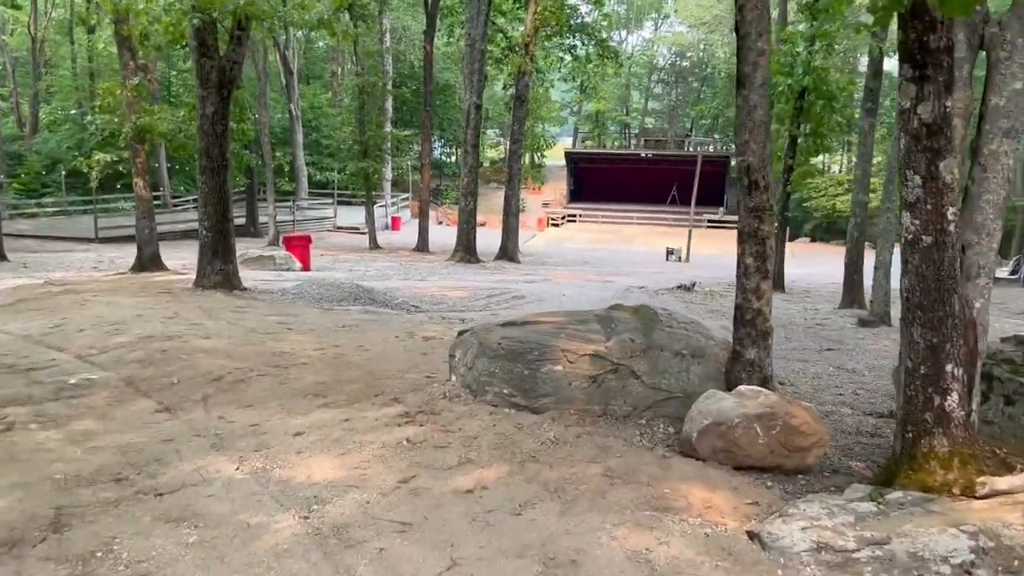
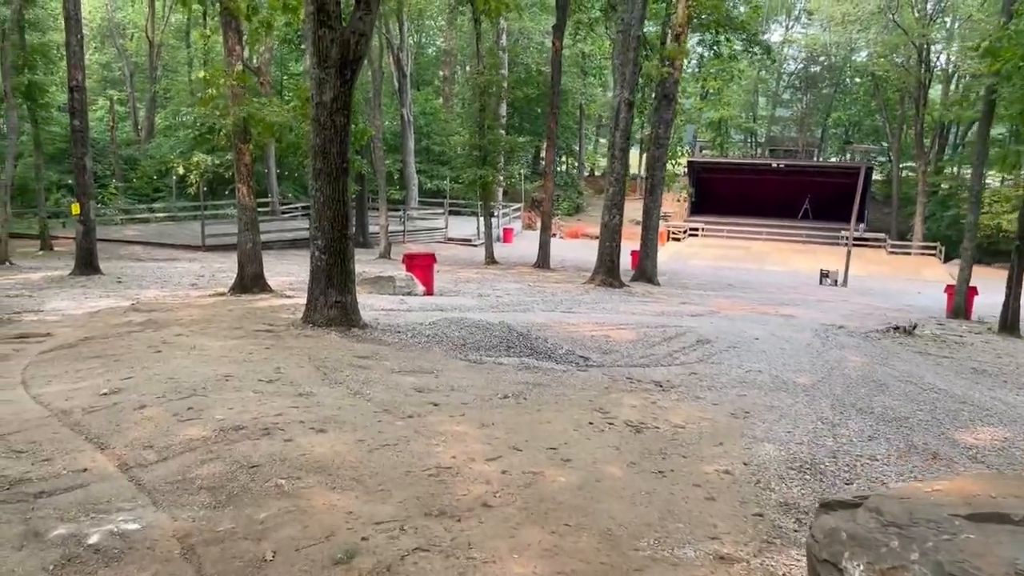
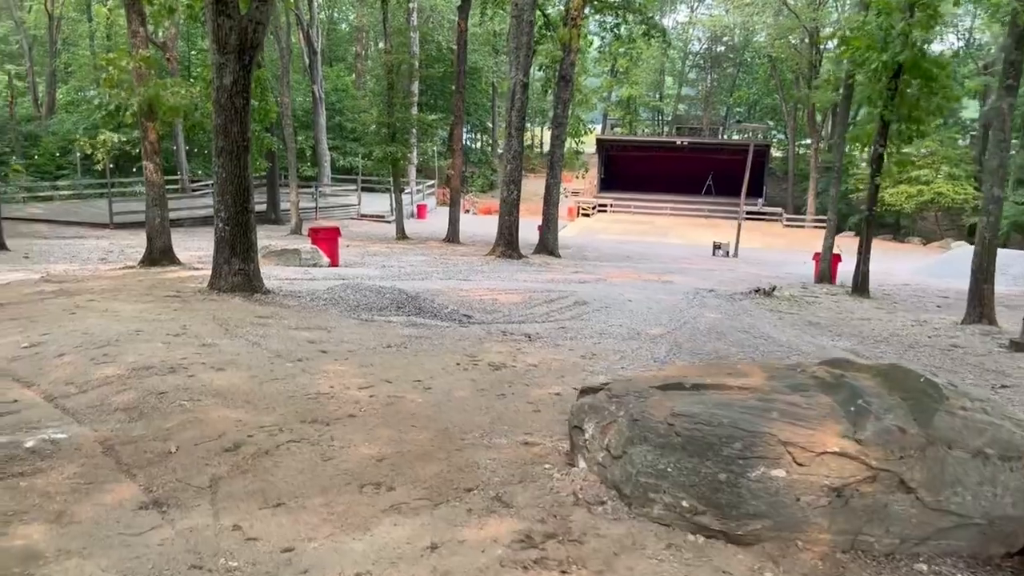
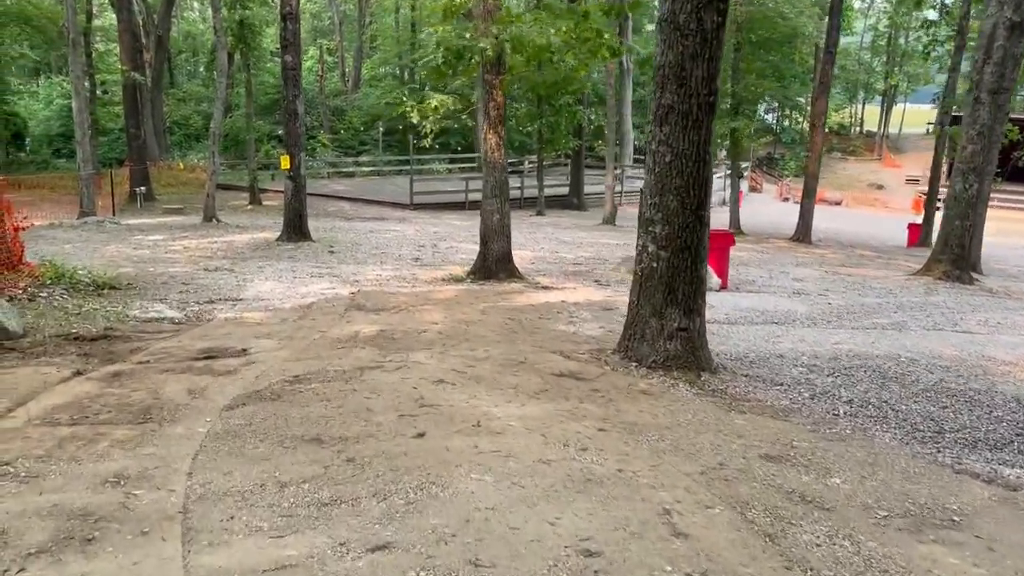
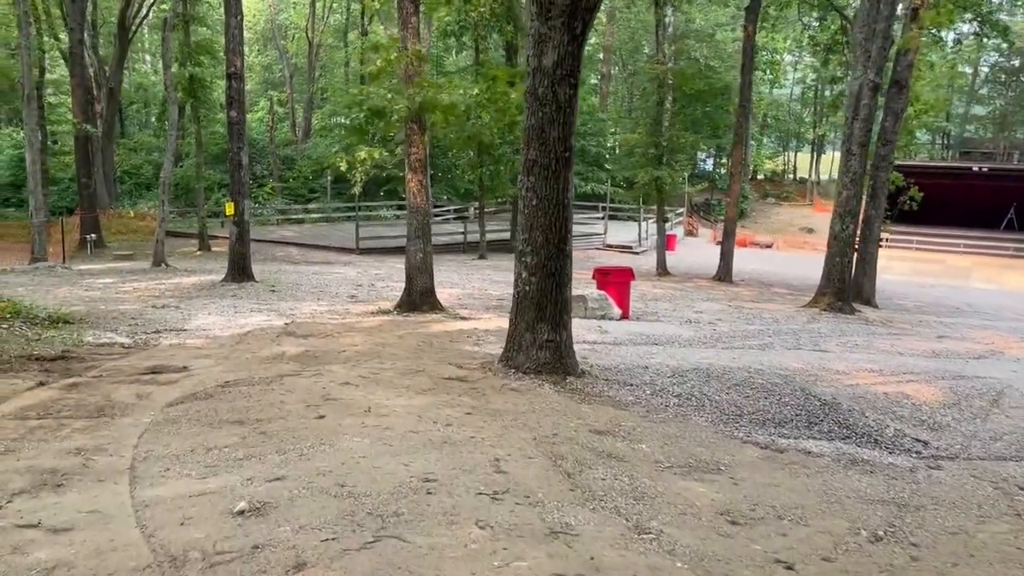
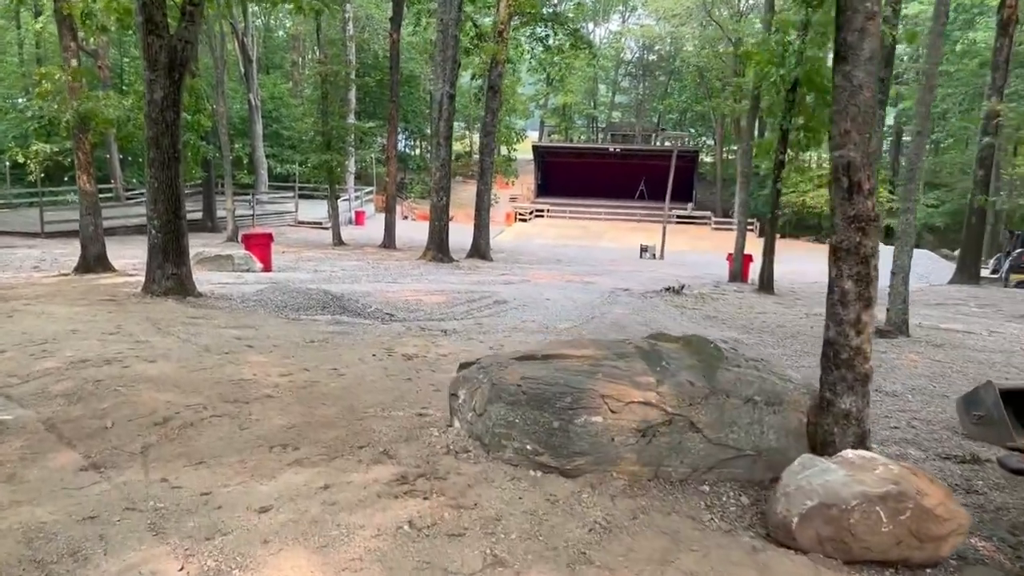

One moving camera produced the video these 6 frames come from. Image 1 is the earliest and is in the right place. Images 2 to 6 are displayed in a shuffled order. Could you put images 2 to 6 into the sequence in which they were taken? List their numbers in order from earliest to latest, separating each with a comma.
6, 3, 2, 5, 4
